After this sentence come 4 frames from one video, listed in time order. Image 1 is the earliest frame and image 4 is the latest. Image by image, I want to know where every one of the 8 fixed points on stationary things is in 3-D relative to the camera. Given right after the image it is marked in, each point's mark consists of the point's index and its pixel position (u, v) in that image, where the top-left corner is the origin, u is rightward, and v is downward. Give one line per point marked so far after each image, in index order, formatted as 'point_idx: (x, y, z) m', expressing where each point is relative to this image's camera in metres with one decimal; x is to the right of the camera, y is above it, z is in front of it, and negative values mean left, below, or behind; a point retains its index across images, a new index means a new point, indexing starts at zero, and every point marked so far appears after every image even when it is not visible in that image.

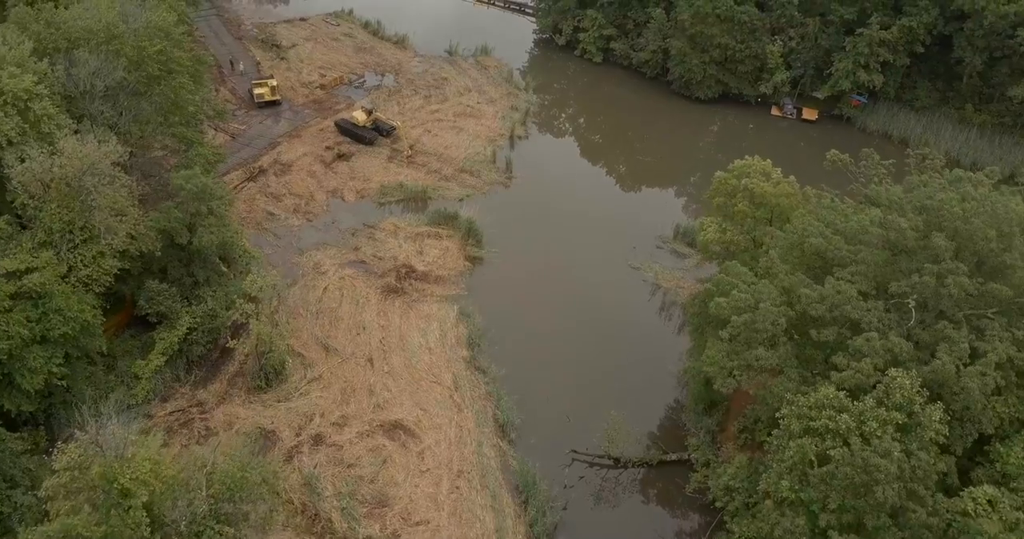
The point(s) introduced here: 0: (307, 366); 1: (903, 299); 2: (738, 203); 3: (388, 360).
0: (-5.5, -2.6, +19.2) m
1: (+6.5, -0.5, +11.8) m
2: (+5.3, +1.6, +16.7) m
3: (-3.4, -2.5, +19.6) m
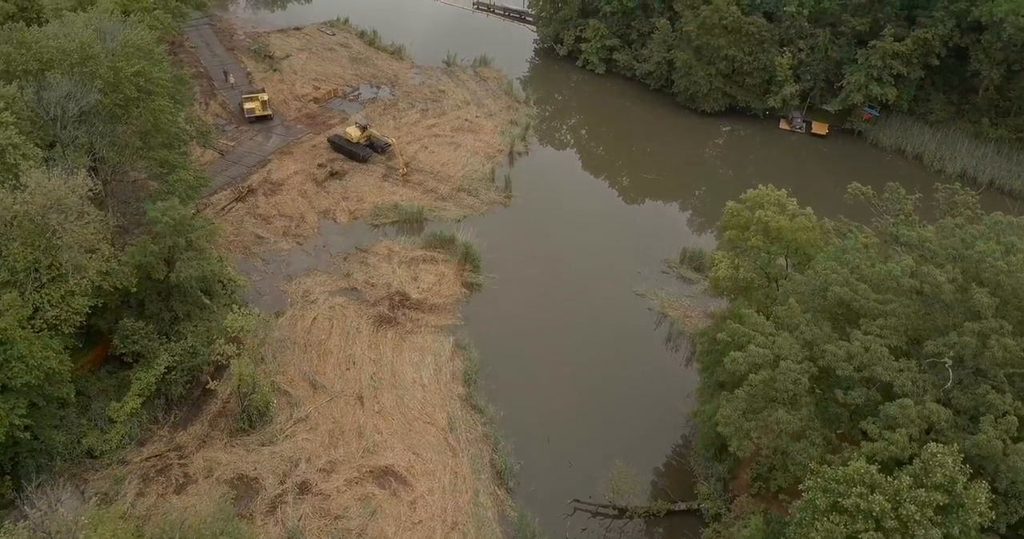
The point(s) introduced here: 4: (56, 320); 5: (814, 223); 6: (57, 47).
0: (-5.6, -3.5, +18.2) m
1: (+6.5, -1.3, +10.7) m
2: (+5.3, +0.7, +15.6) m
3: (-3.5, -3.4, +18.5) m
4: (-9.4, -1.1, +14.6) m
5: (+6.6, +1.0, +15.7) m
6: (-11.3, +5.5, +17.6) m
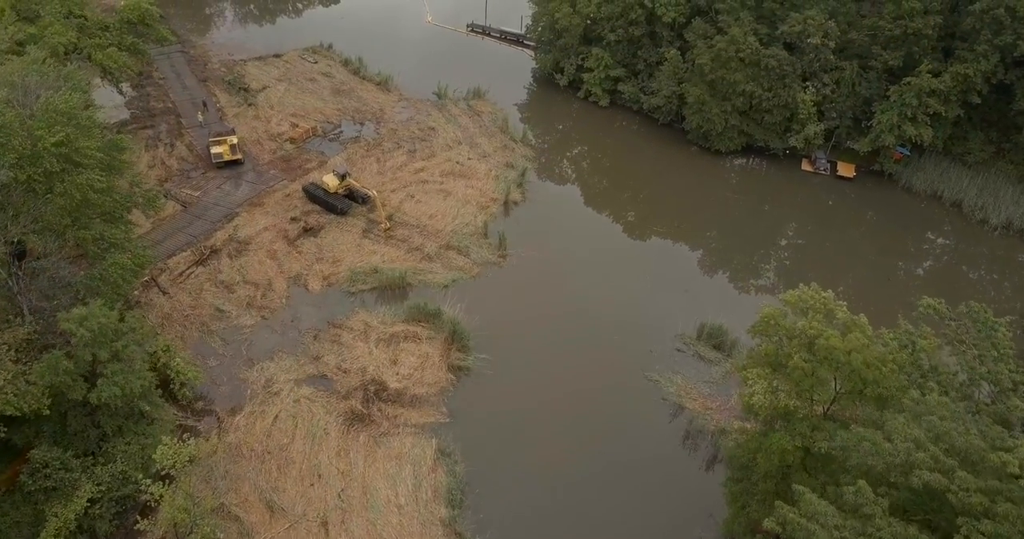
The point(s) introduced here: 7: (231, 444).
0: (-5.8, -5.7, +15.3) m
1: (+6.3, -3.6, +7.9) m
2: (+5.1, -1.5, +12.8) m
3: (-3.6, -5.6, +15.6) m
4: (-9.6, -3.3, +11.8) m
5: (+6.5, -1.2, +12.8) m
6: (-11.5, +3.2, +14.8) m
7: (-6.8, -4.2, +17.1) m
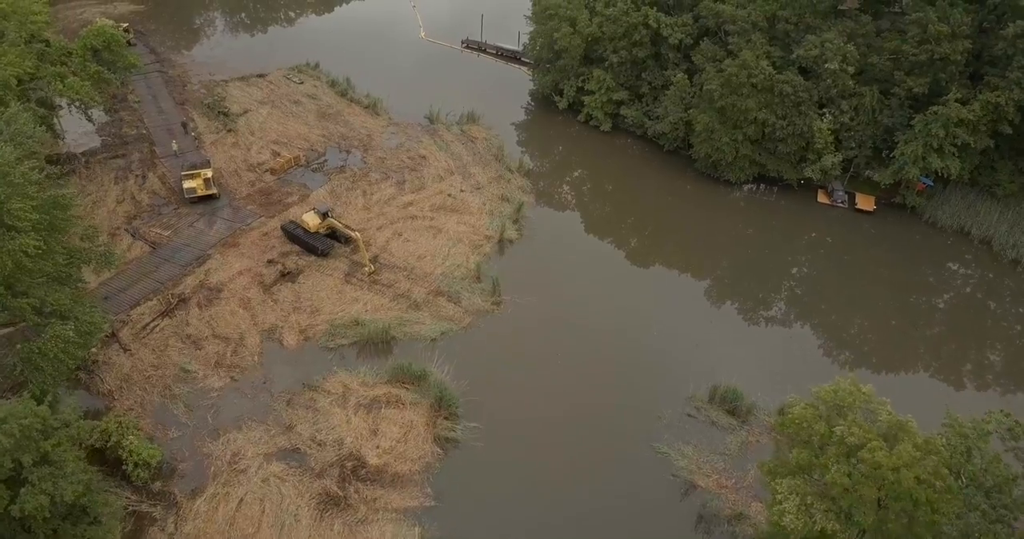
0: (-5.9, -7.2, +13.4) m
1: (+6.1, -5.1, +6.0) m
2: (+4.9, -3.1, +10.9) m
3: (-3.8, -7.1, +13.8) m
4: (-9.8, -4.9, +9.9) m
5: (+6.3, -2.7, +10.9) m
6: (-11.6, +1.7, +12.9) m
7: (-7.0, -5.7, +15.3) m
